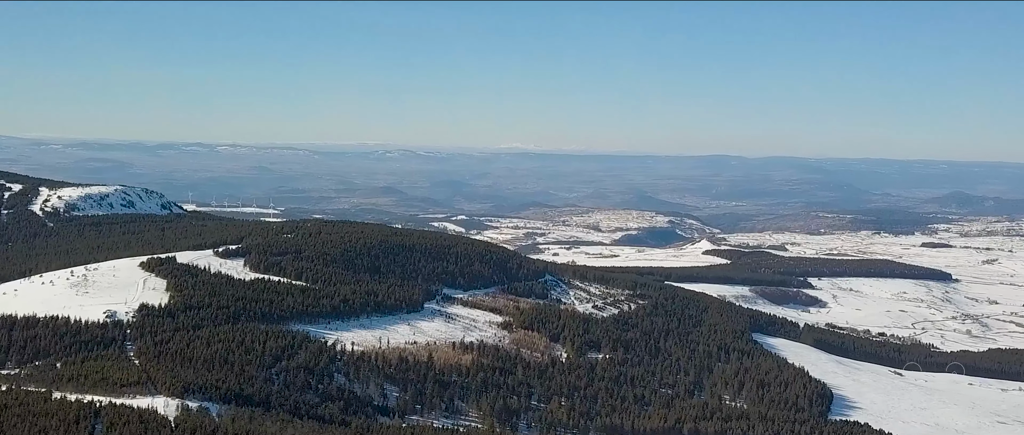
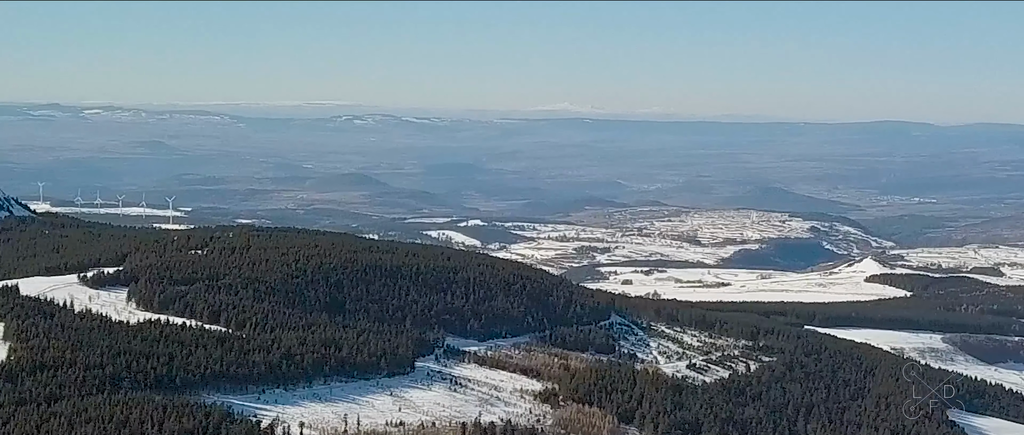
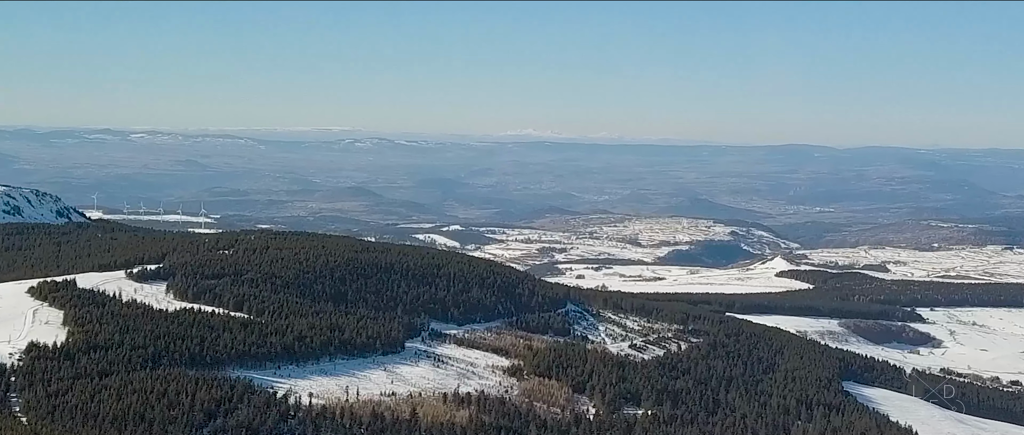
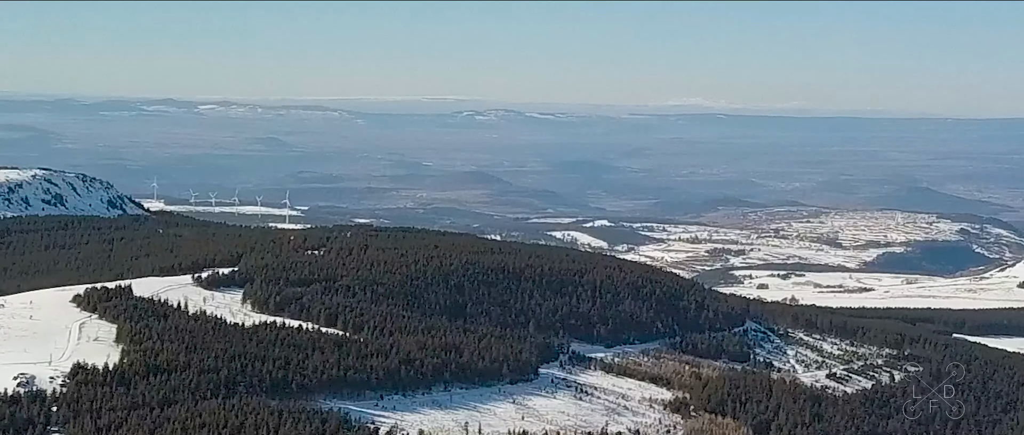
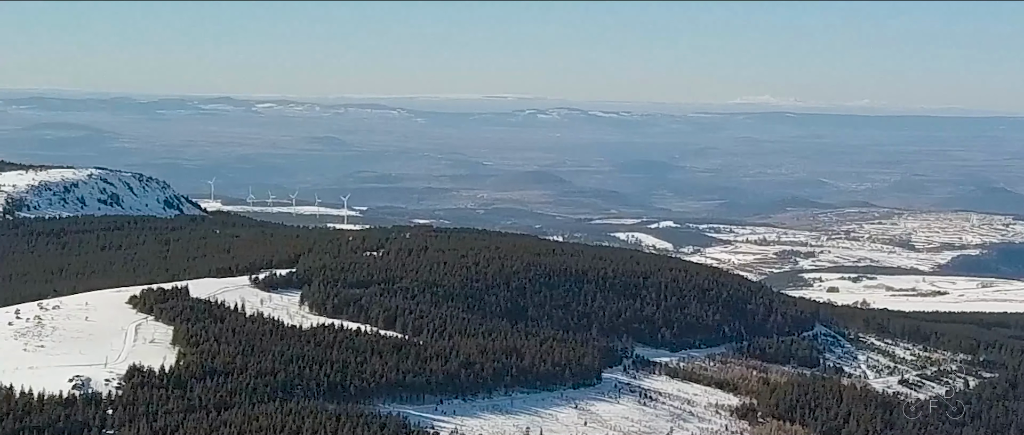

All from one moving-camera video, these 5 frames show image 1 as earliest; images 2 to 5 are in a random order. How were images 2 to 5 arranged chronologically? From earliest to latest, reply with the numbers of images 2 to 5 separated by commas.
3, 2, 4, 5
